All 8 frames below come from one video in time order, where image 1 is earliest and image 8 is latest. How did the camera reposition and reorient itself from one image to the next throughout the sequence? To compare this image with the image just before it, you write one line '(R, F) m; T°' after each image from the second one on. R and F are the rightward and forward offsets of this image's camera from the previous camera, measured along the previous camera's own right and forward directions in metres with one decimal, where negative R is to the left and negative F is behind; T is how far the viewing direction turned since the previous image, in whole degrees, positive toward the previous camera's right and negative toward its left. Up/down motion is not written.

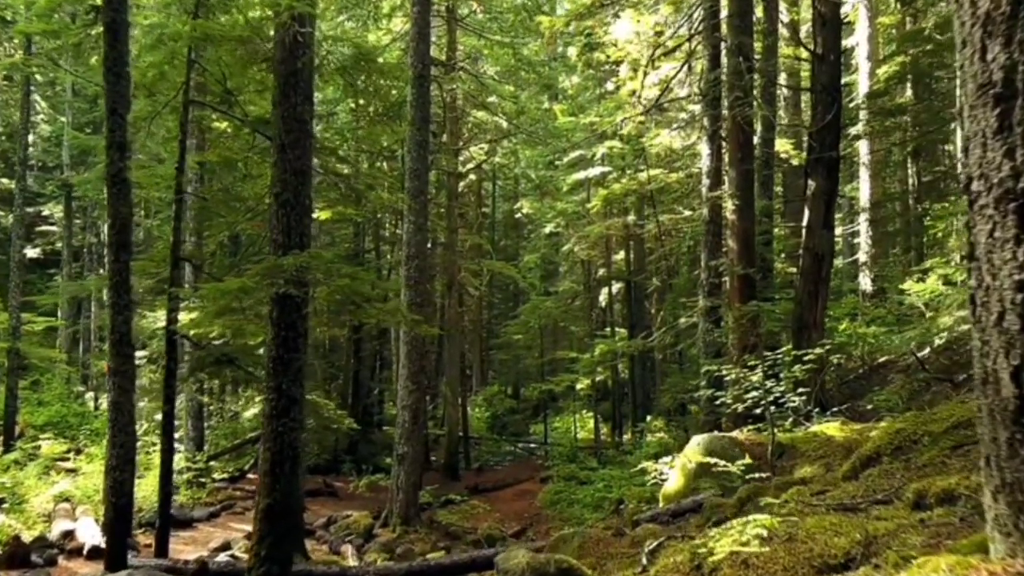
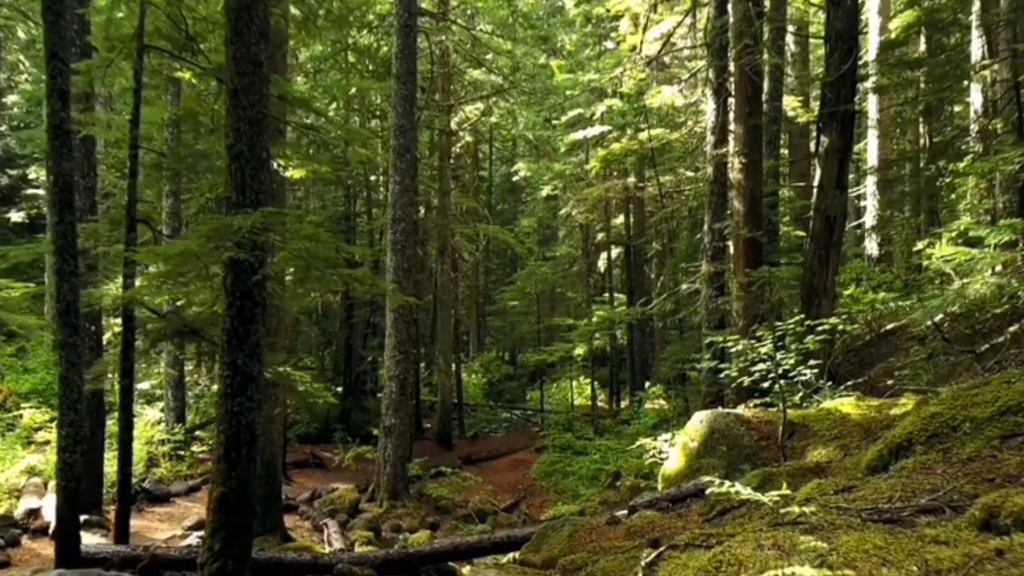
(+0.1, +0.7) m; 0°
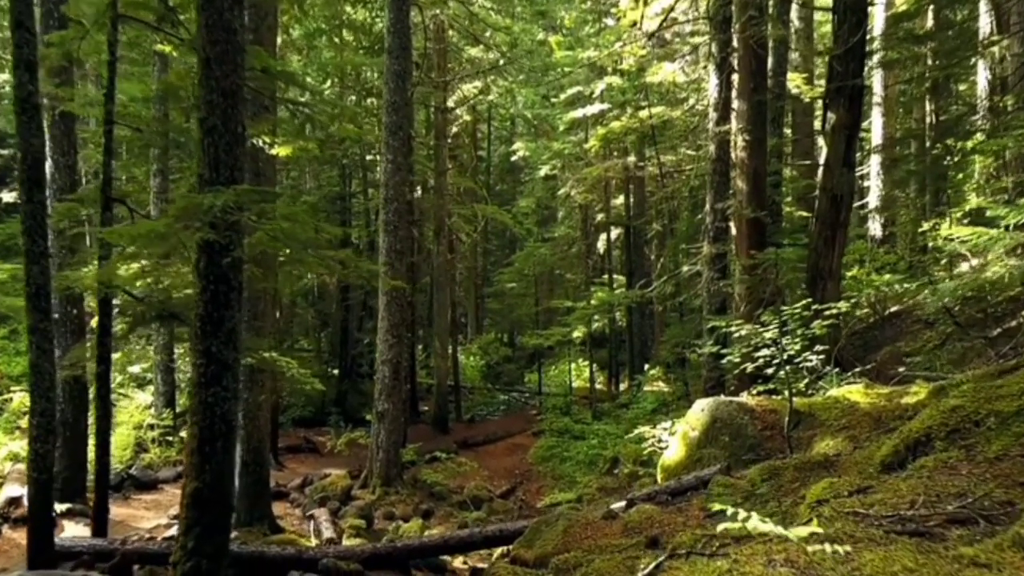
(+0.1, +0.4) m; 0°
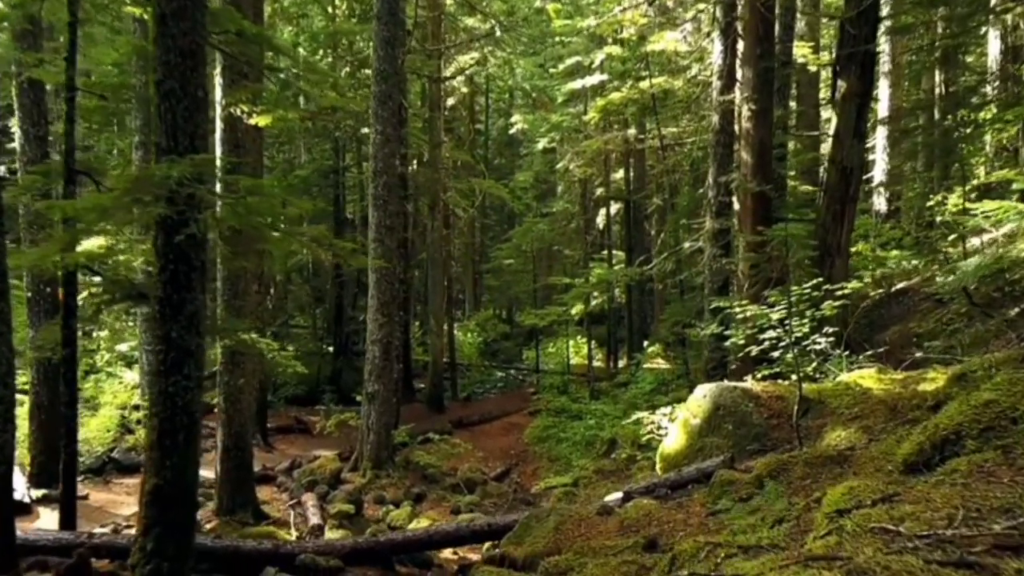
(+0.1, +0.5) m; 0°
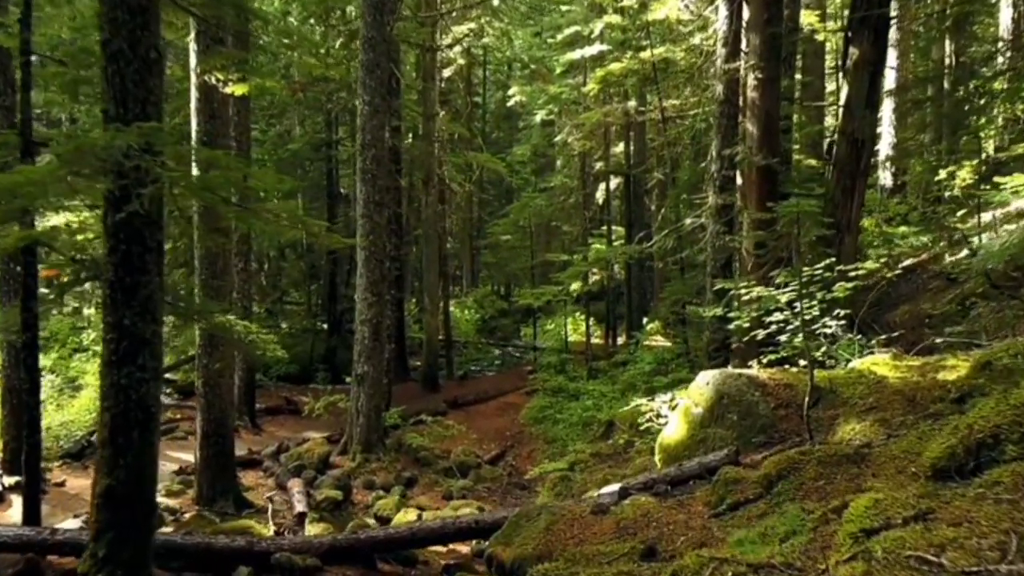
(+0.1, +0.5) m; 0°
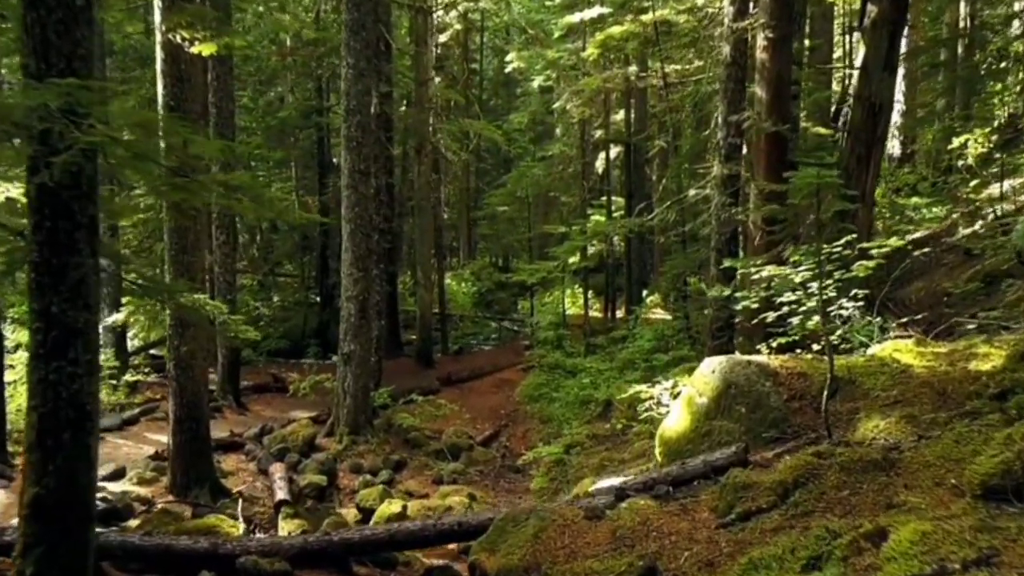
(+0.1, +0.6) m; 0°
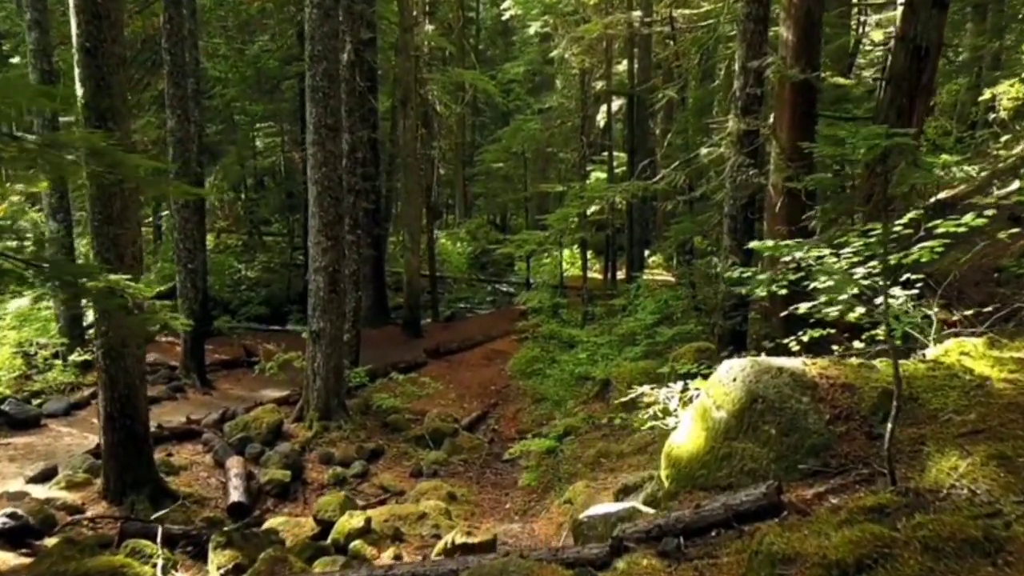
(+0.2, +1.2) m; 0°
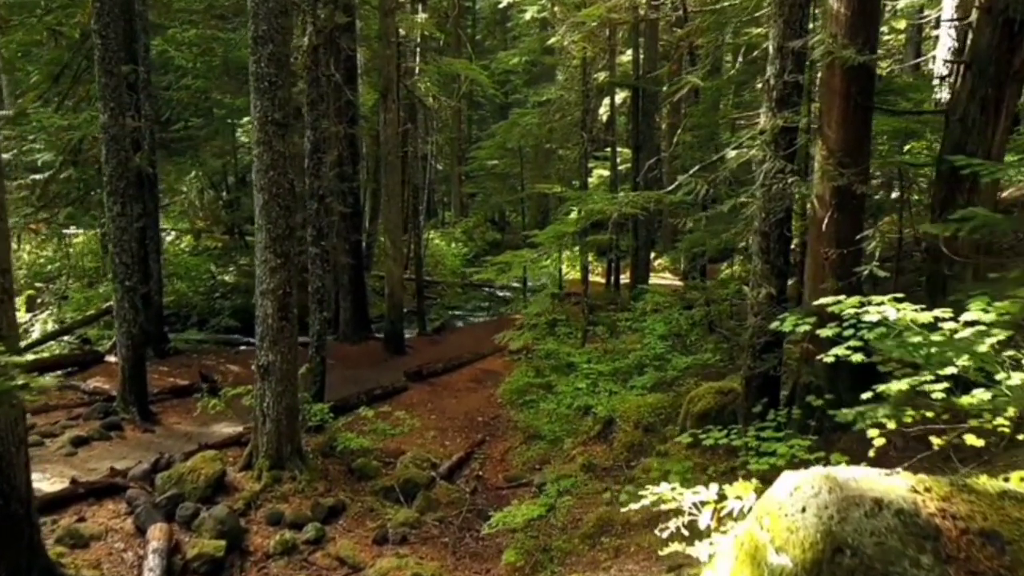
(+0.2, +1.7) m; 0°
